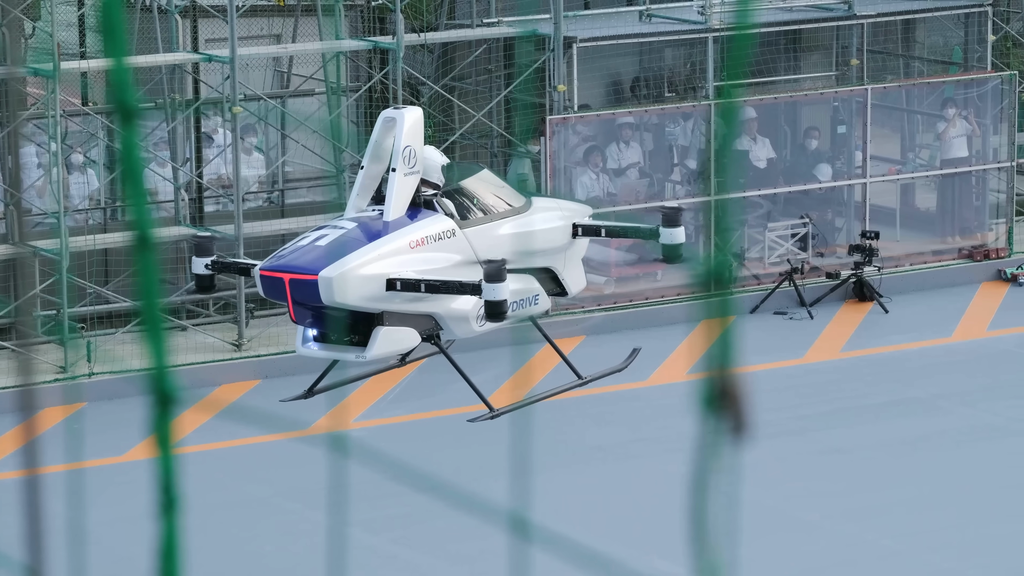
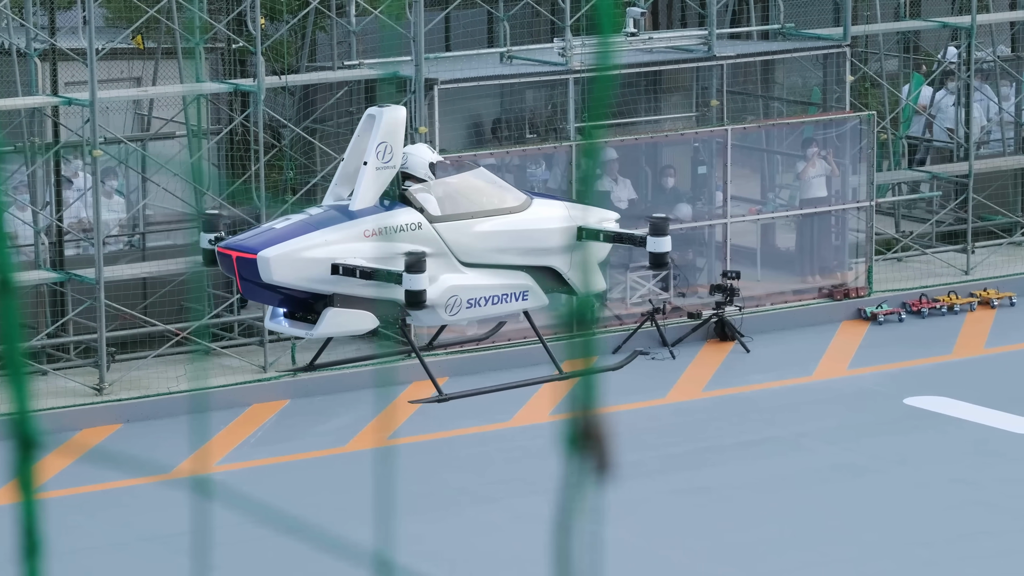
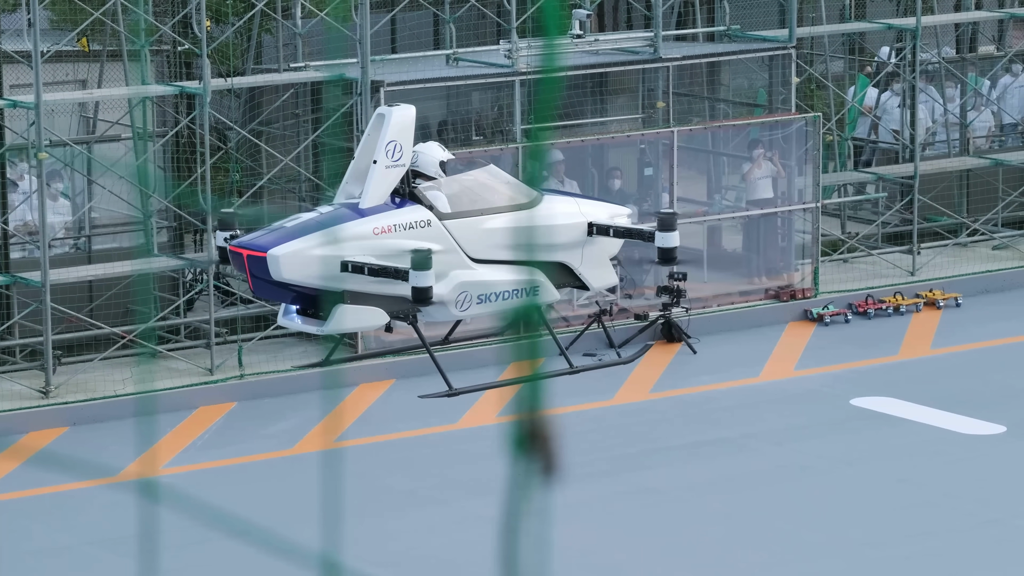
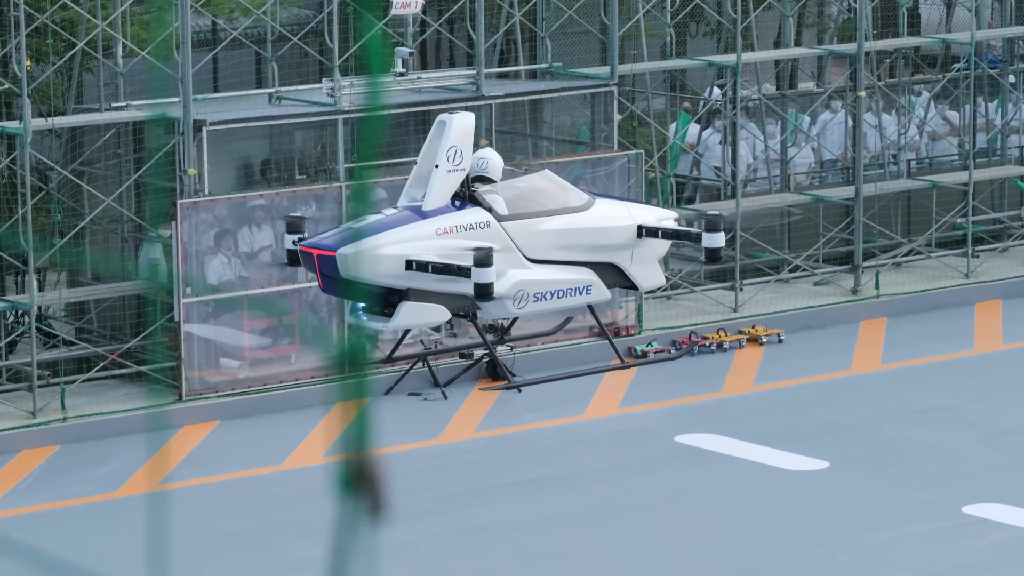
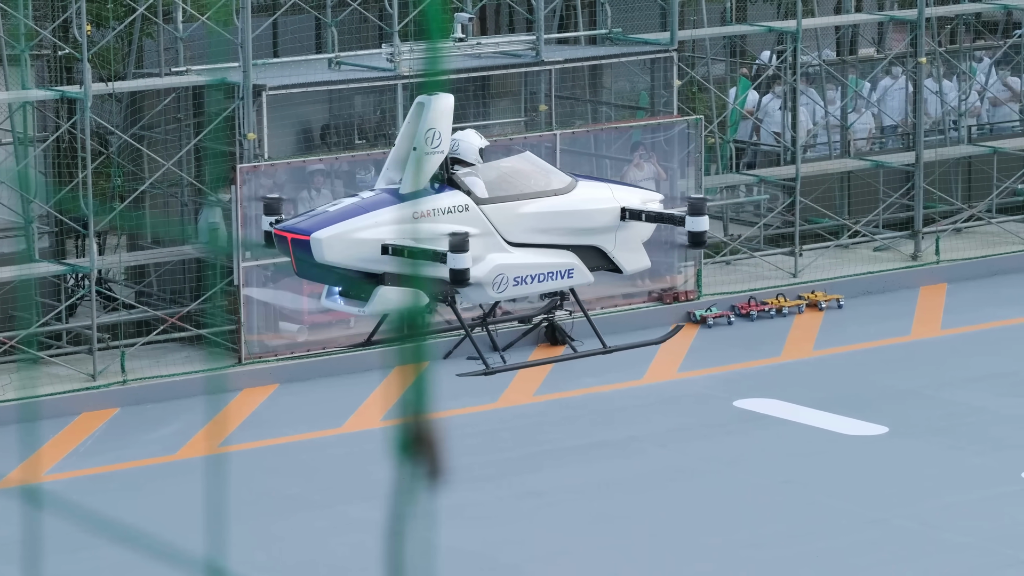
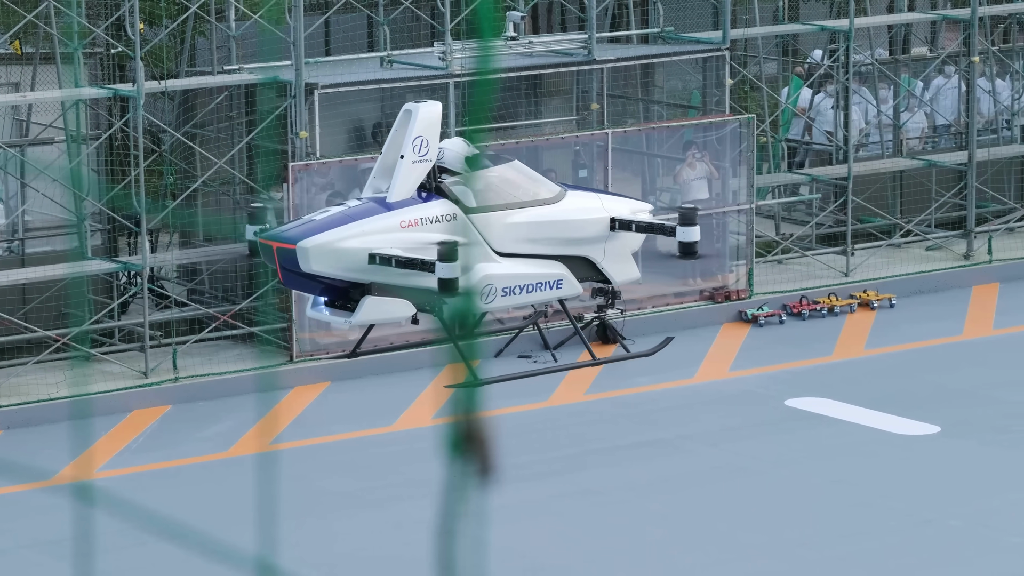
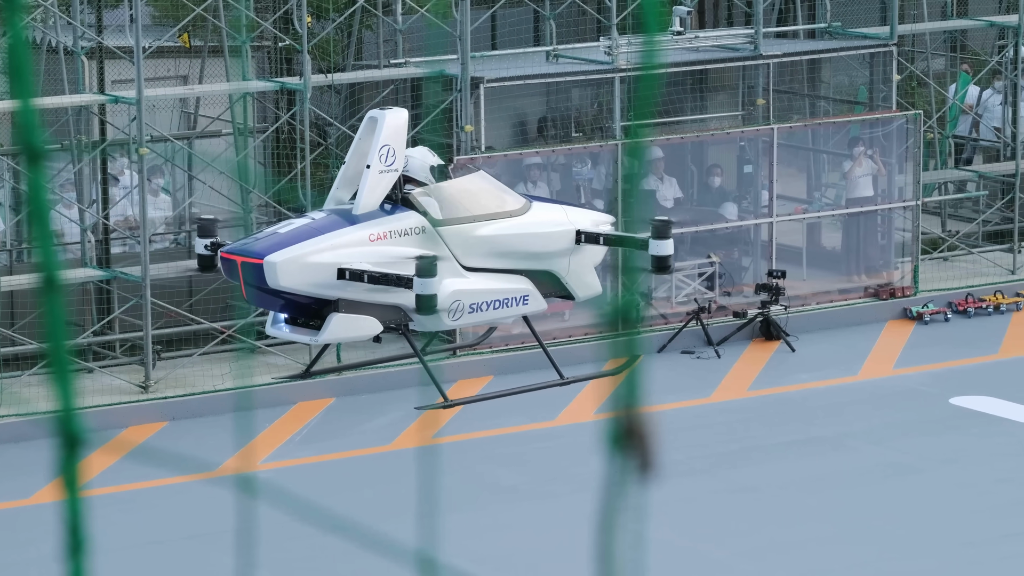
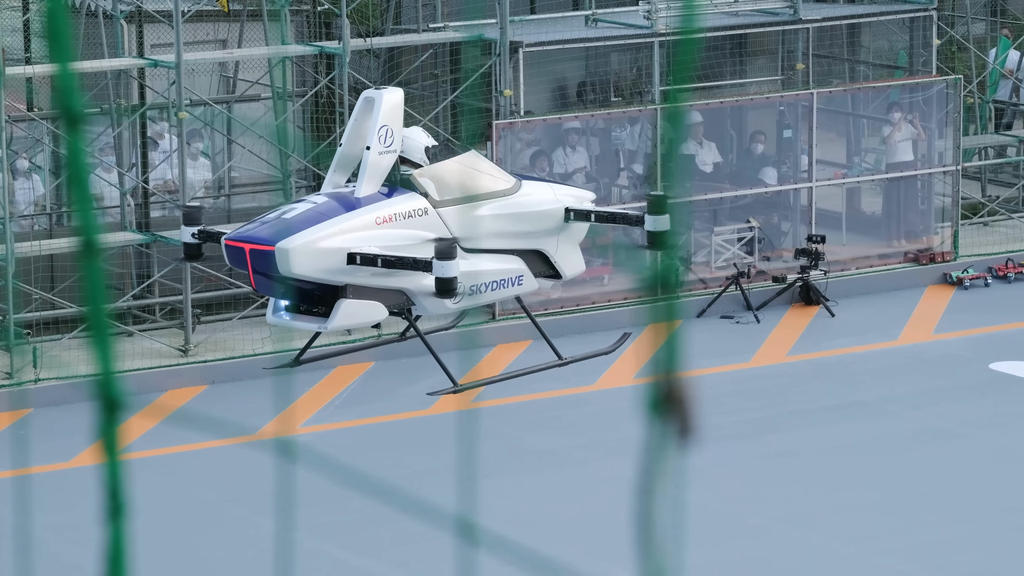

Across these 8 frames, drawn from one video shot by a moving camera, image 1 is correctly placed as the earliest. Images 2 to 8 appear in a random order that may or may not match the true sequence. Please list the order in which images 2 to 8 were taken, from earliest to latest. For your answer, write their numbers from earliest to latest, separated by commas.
8, 7, 2, 3, 6, 5, 4
